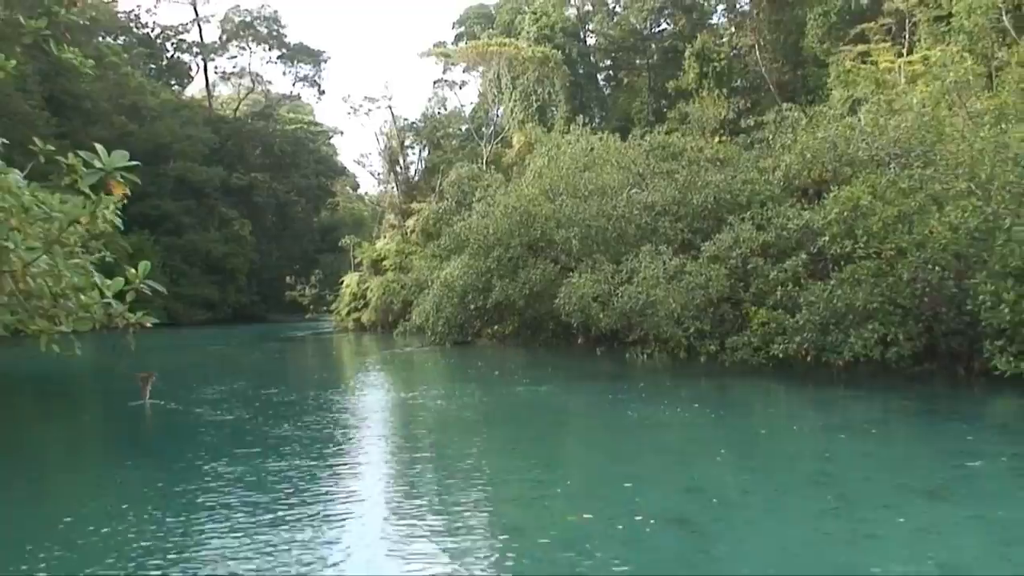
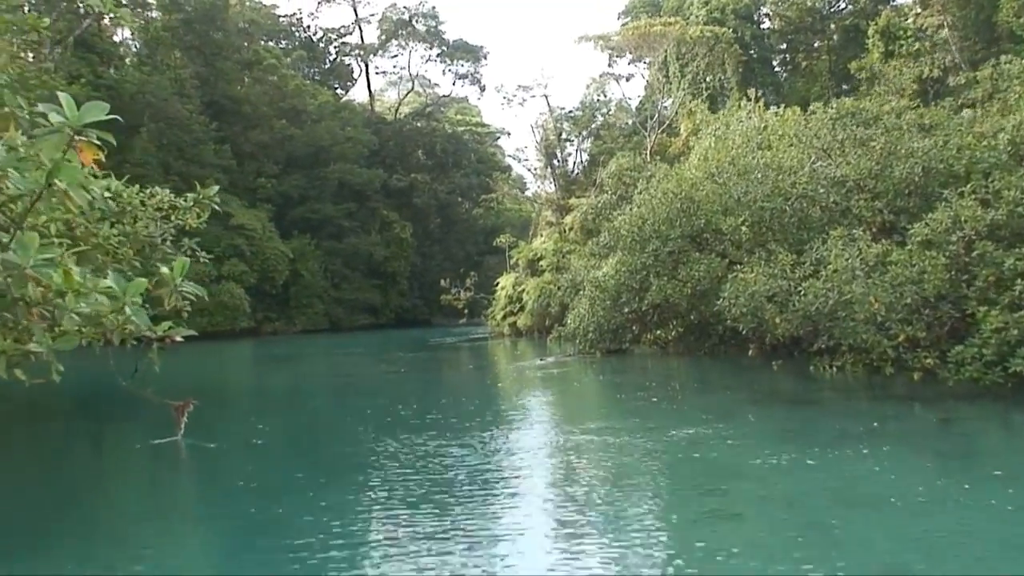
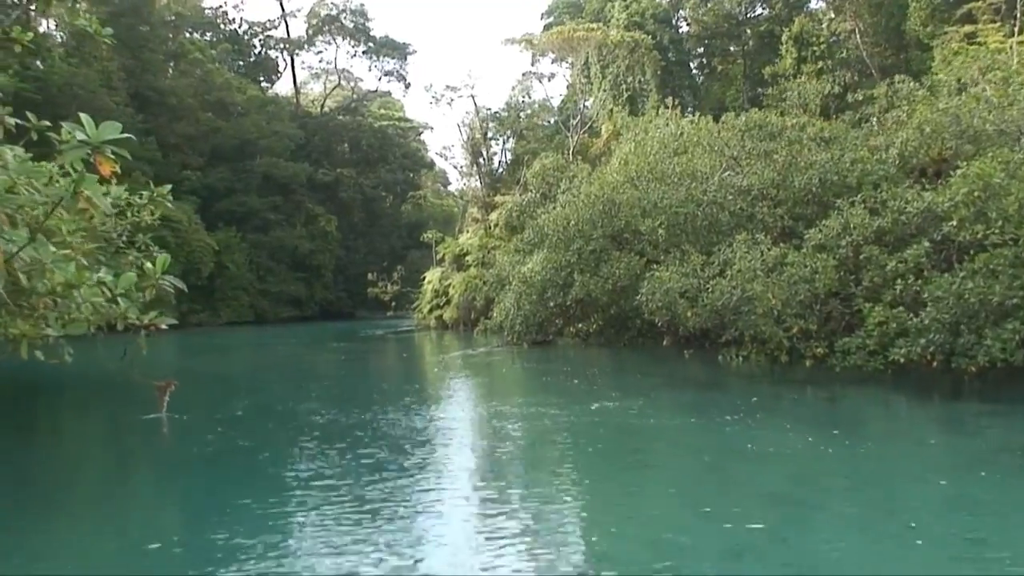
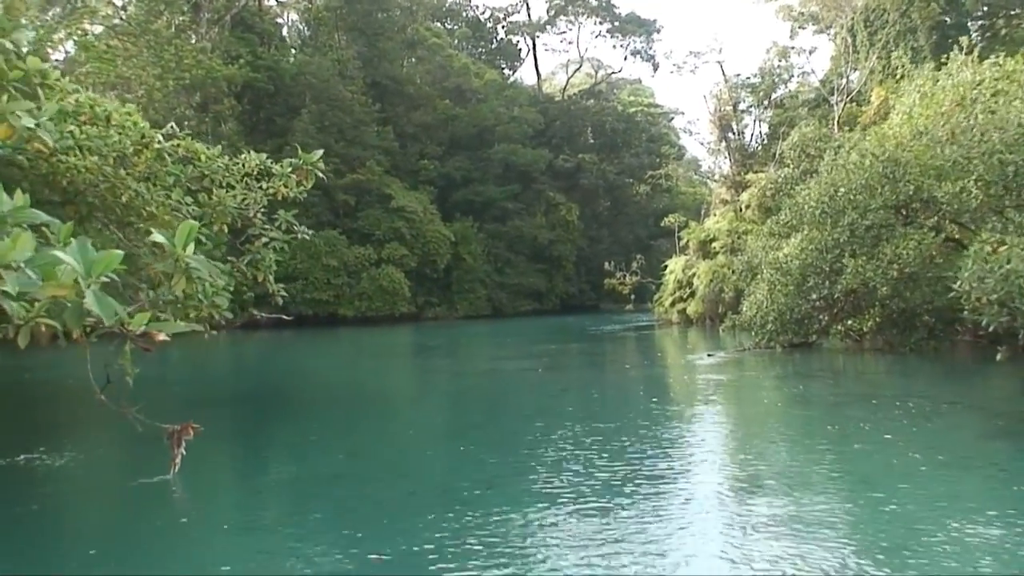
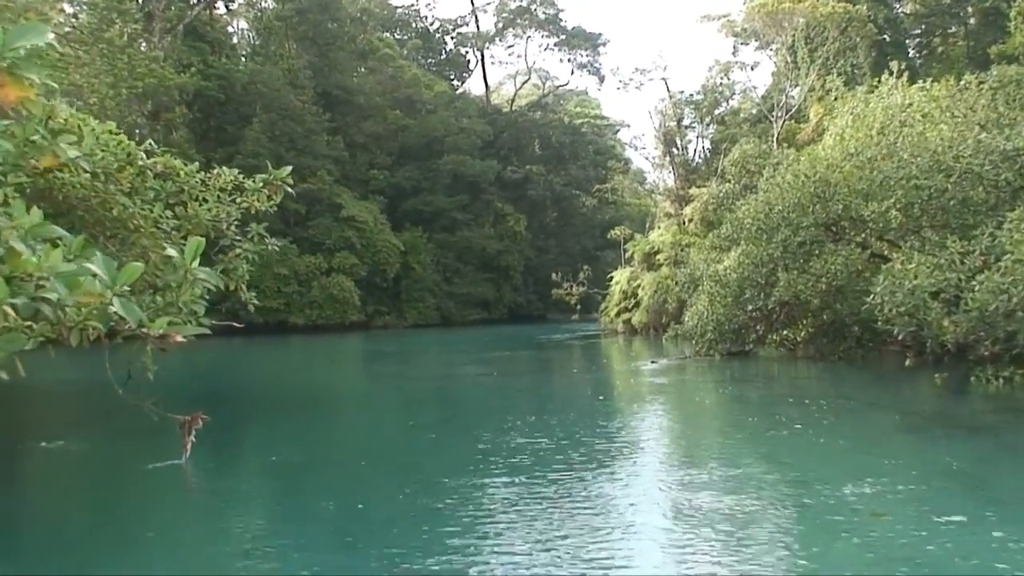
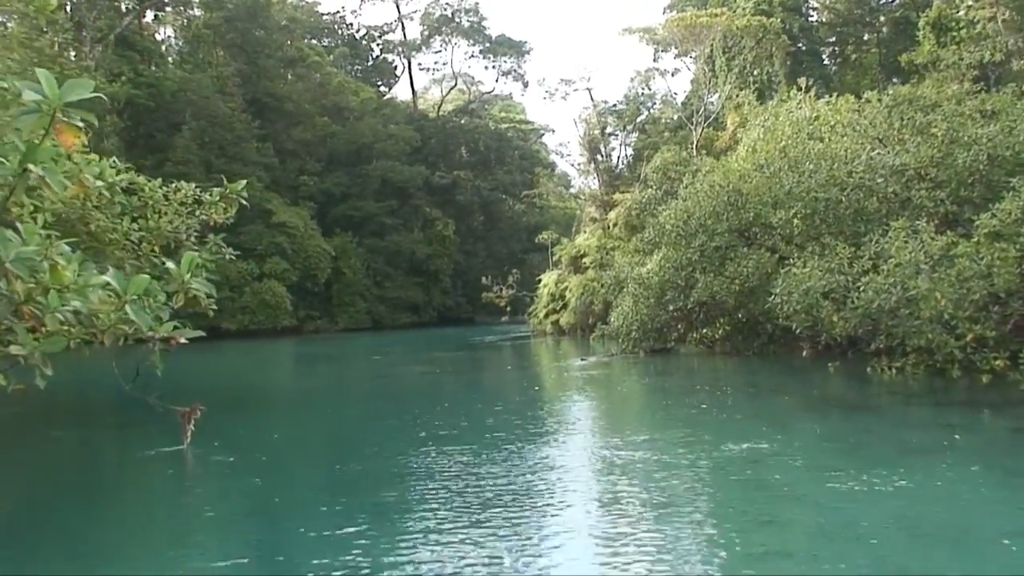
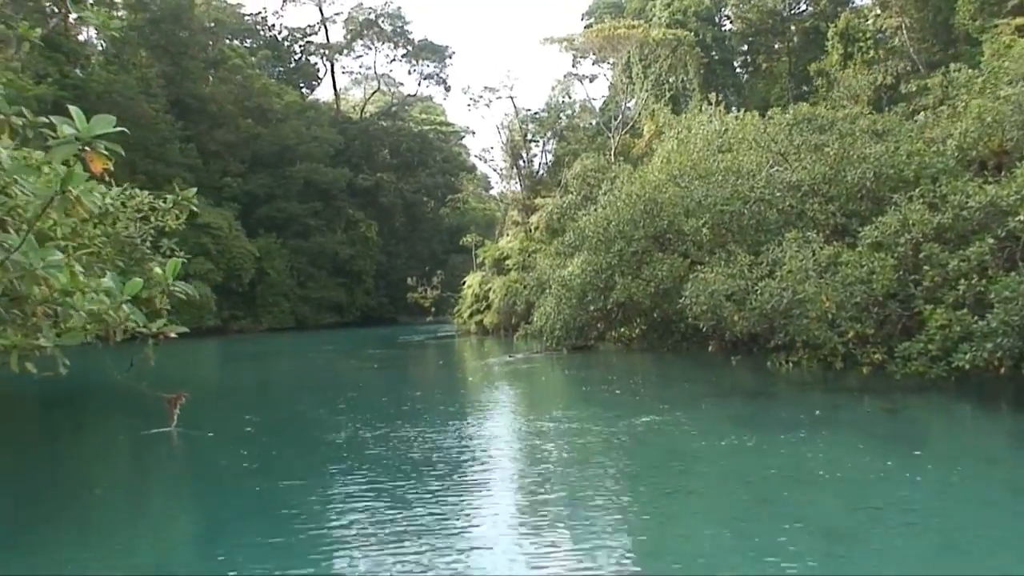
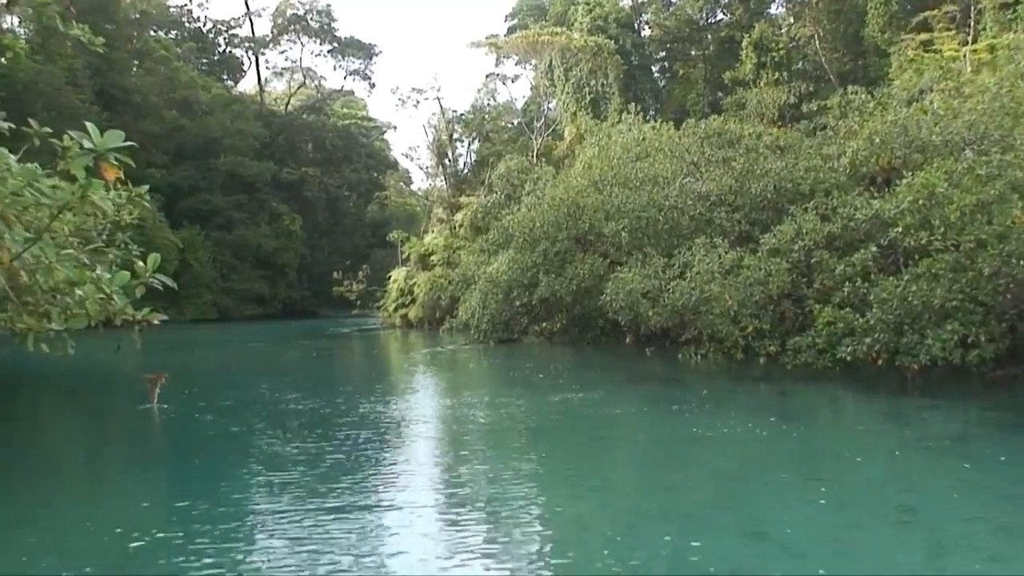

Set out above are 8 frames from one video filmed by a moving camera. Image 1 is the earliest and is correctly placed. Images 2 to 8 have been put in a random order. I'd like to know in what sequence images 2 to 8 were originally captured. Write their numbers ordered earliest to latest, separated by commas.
8, 3, 7, 2, 6, 5, 4
